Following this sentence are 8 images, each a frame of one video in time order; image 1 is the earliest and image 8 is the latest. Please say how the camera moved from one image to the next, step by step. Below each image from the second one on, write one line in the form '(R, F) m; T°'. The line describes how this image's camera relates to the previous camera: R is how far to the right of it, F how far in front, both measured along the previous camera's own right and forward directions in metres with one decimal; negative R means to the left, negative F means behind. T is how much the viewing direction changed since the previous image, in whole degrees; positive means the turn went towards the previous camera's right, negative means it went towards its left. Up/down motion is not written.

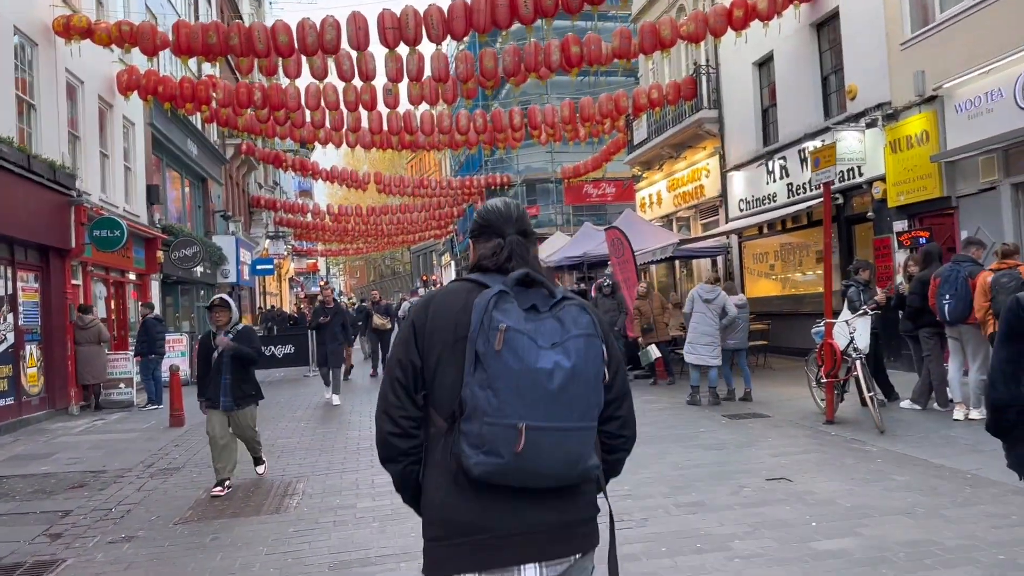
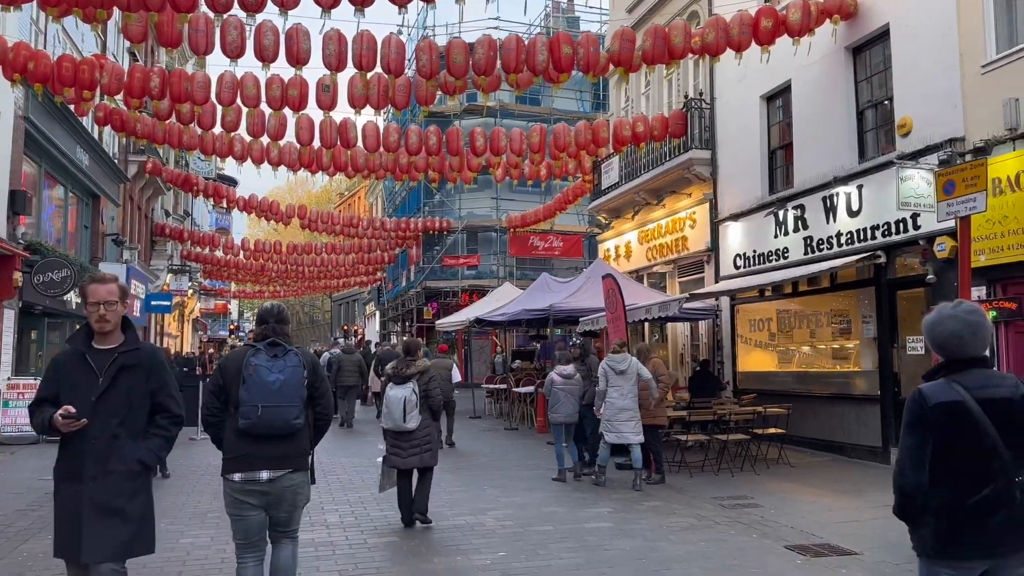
(-0.5, +3.1) m; +5°
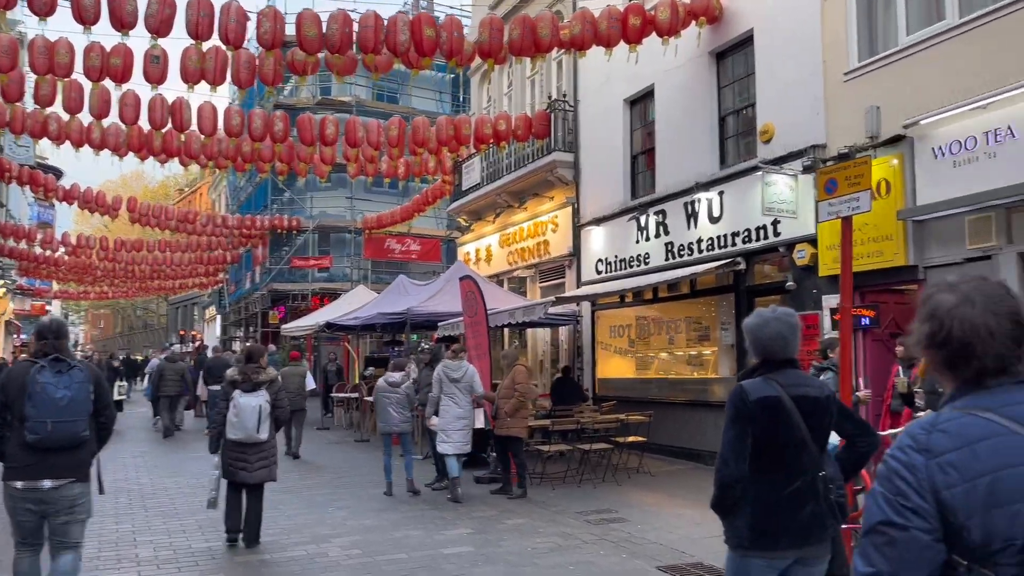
(0.0, +0.7) m; +10°
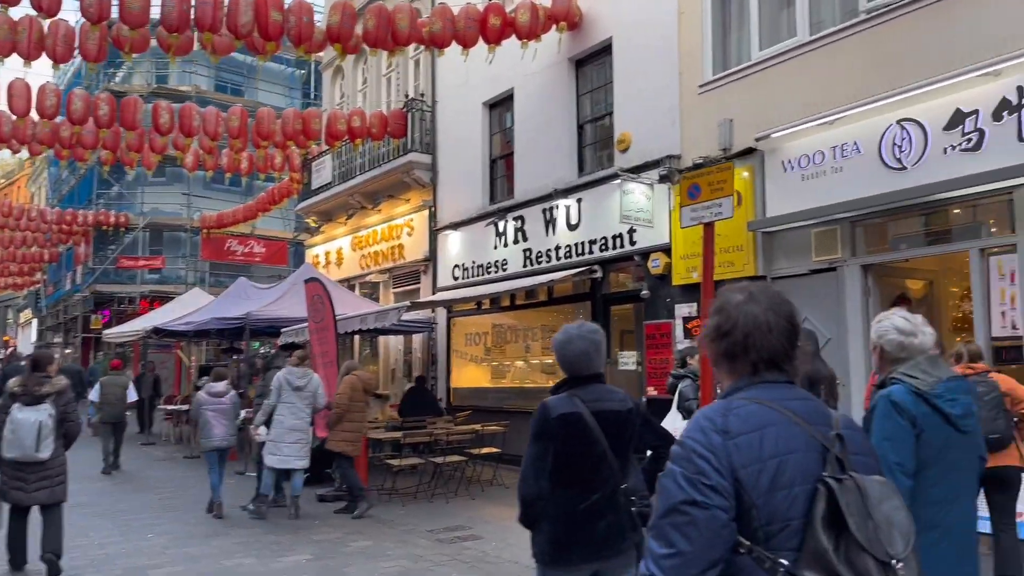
(0.0, +0.4) m; +10°
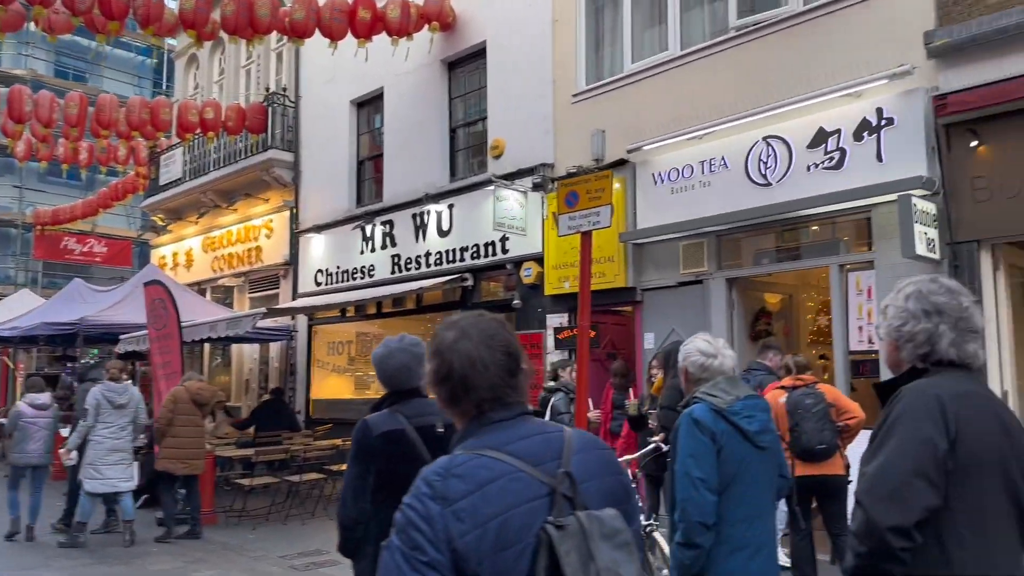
(0.0, +0.3) m; +9°
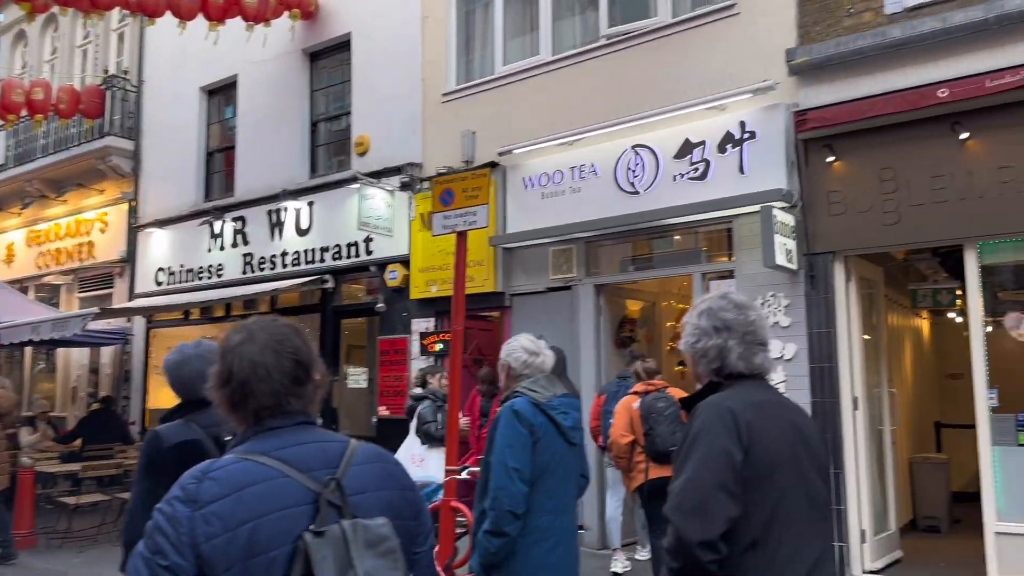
(-0.1, +0.2) m; +10°
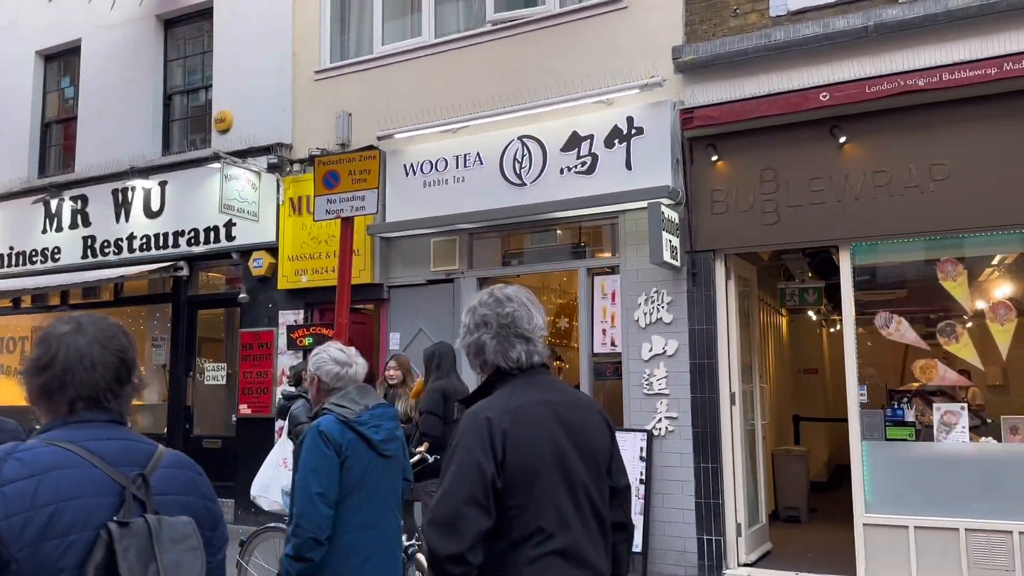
(-0.2, +0.3) m; +10°
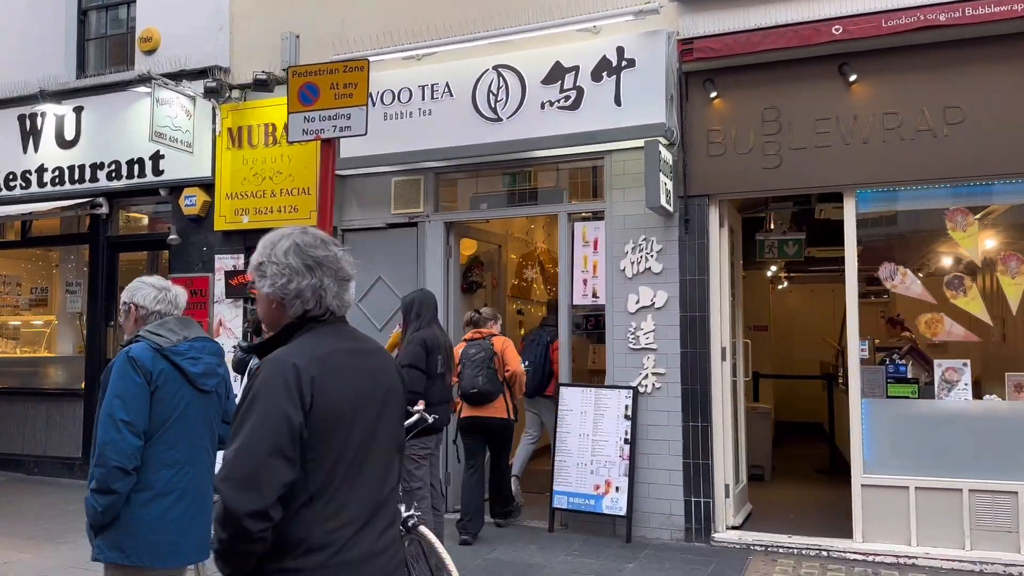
(-0.4, +0.6) m; +6°
